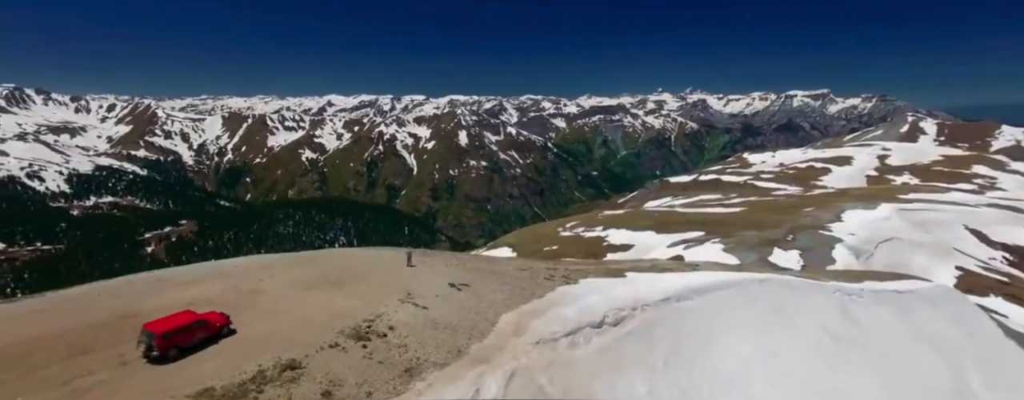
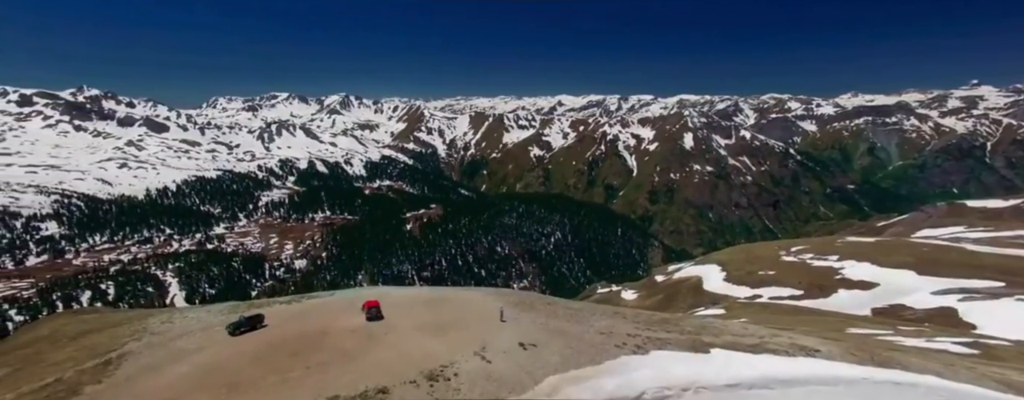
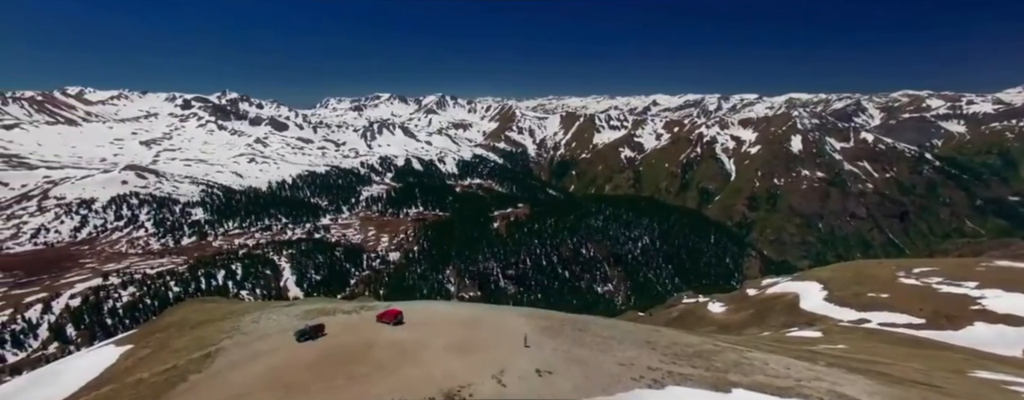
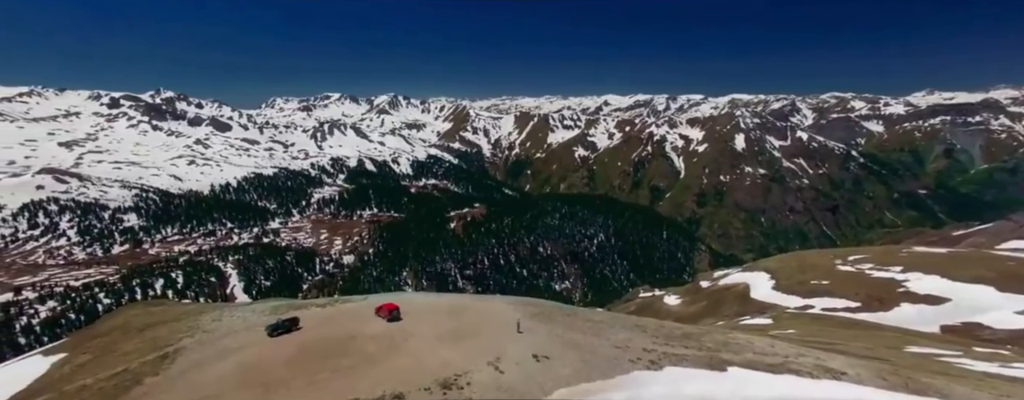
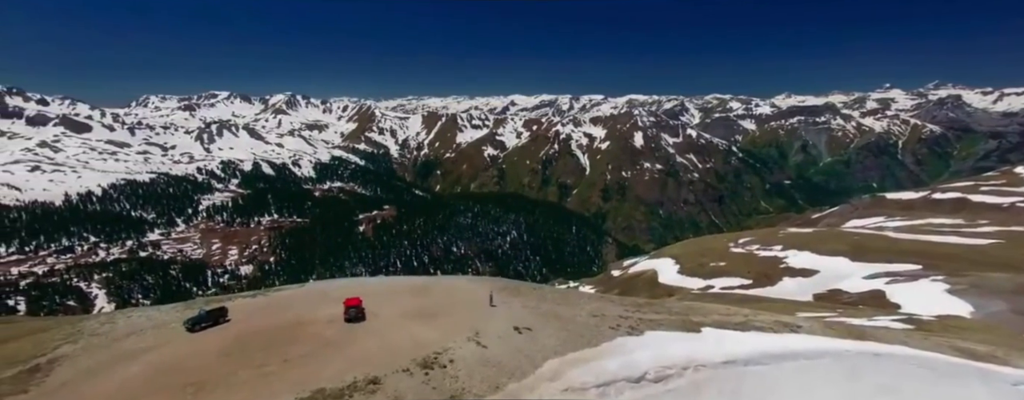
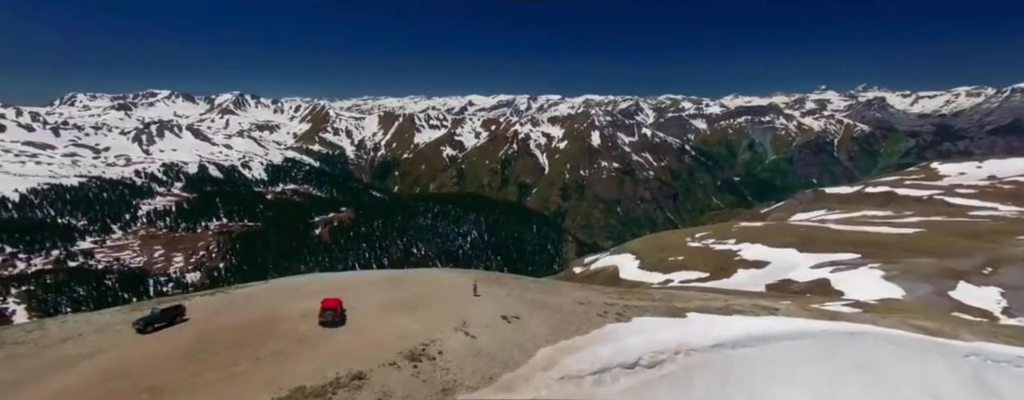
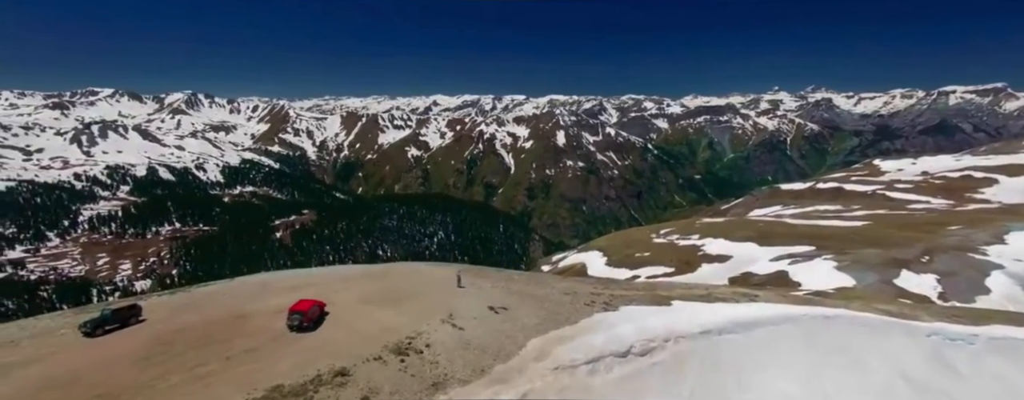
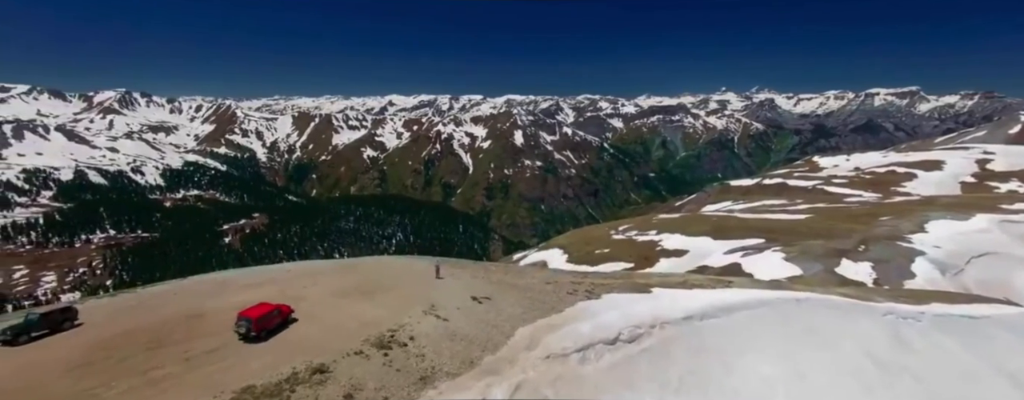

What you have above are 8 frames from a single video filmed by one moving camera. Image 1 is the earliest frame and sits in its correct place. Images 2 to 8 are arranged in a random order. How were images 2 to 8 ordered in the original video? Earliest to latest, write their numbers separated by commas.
8, 7, 6, 5, 2, 4, 3
